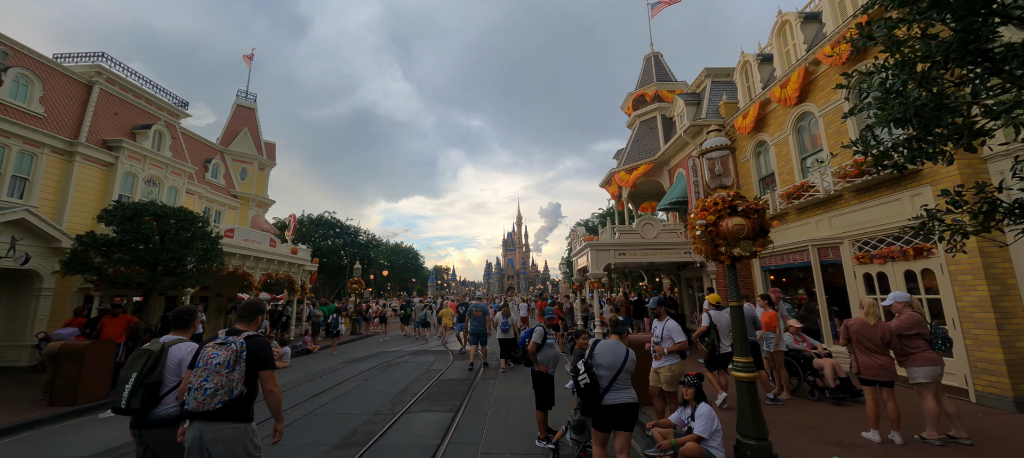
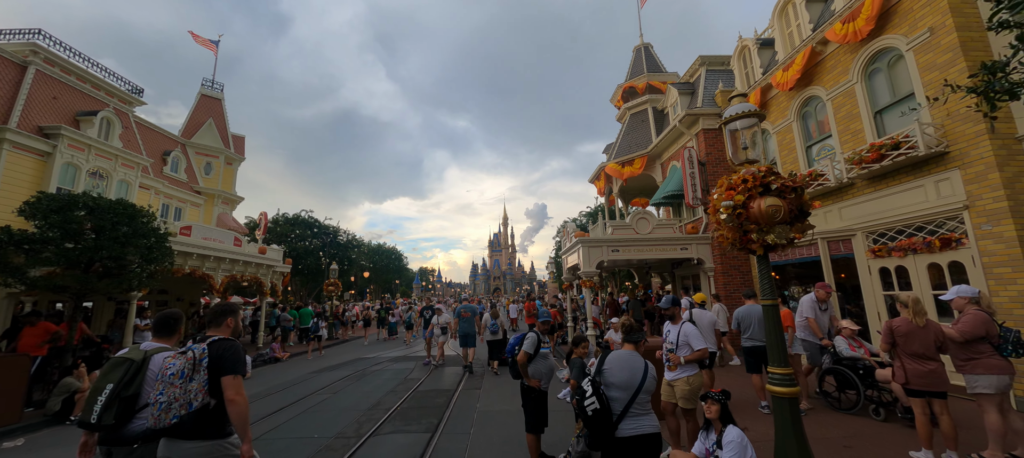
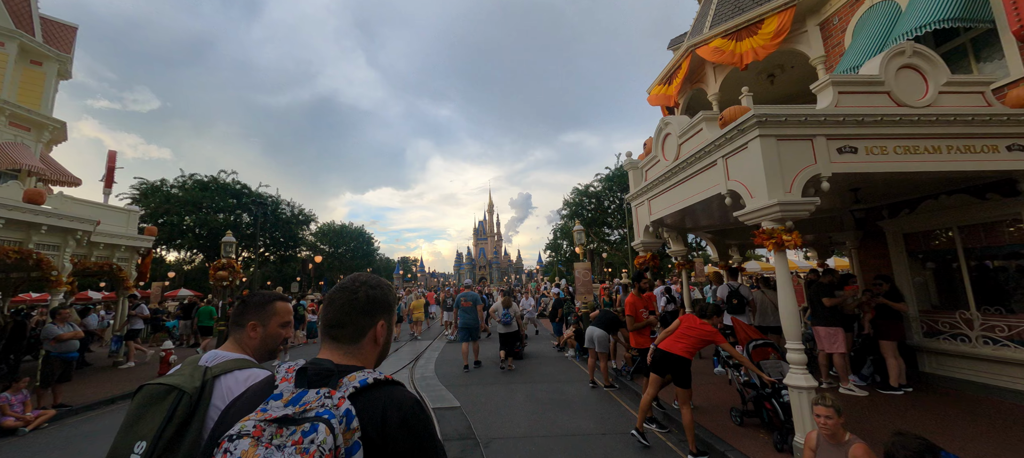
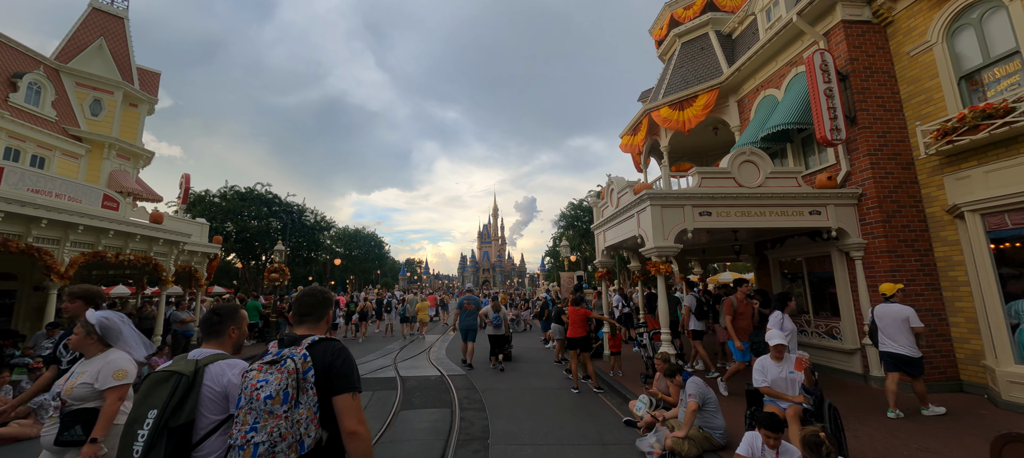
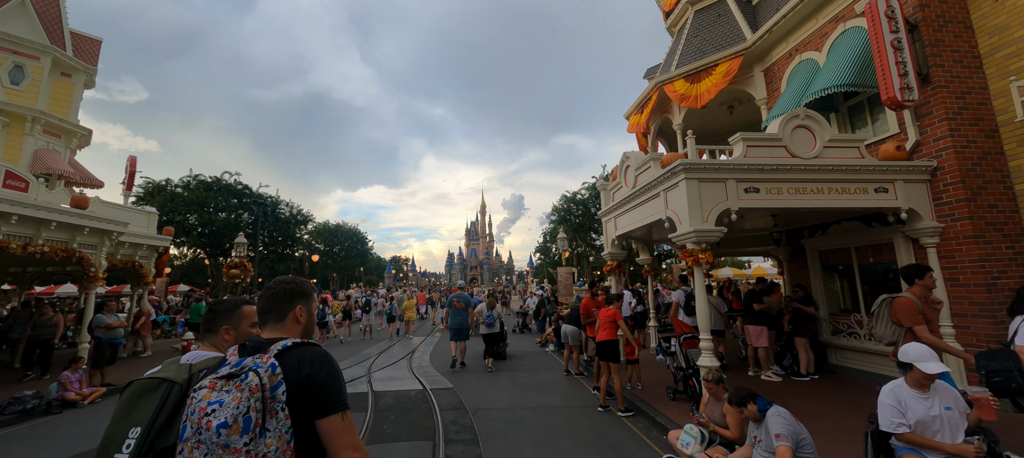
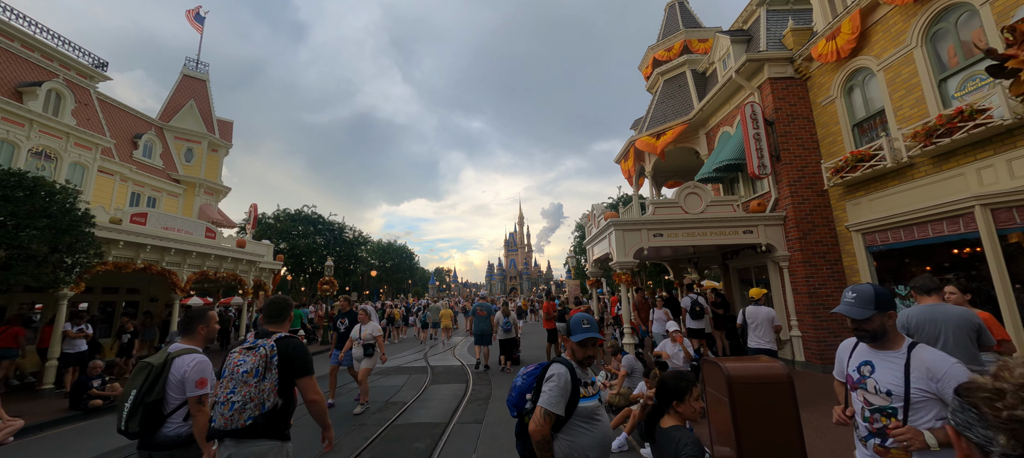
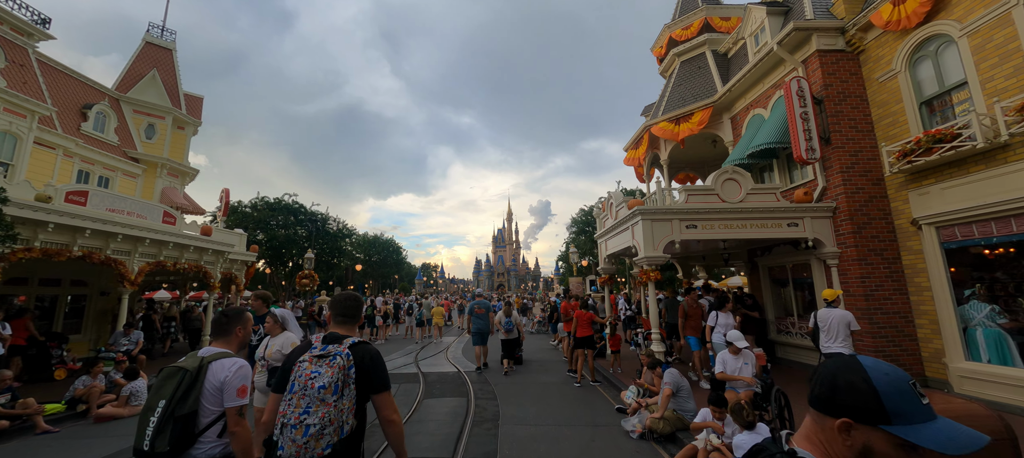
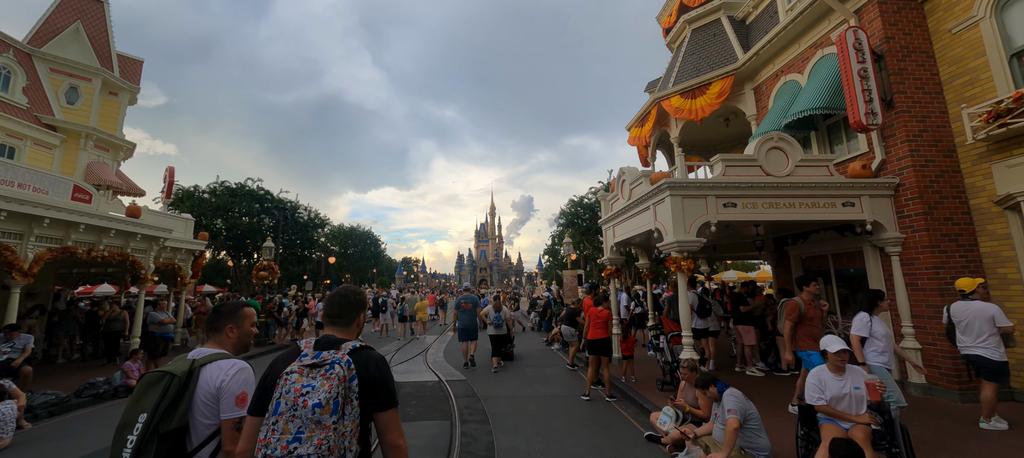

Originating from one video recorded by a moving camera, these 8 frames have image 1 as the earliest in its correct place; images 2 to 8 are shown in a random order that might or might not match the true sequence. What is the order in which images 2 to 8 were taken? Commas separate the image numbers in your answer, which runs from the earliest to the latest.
2, 6, 7, 4, 8, 5, 3
